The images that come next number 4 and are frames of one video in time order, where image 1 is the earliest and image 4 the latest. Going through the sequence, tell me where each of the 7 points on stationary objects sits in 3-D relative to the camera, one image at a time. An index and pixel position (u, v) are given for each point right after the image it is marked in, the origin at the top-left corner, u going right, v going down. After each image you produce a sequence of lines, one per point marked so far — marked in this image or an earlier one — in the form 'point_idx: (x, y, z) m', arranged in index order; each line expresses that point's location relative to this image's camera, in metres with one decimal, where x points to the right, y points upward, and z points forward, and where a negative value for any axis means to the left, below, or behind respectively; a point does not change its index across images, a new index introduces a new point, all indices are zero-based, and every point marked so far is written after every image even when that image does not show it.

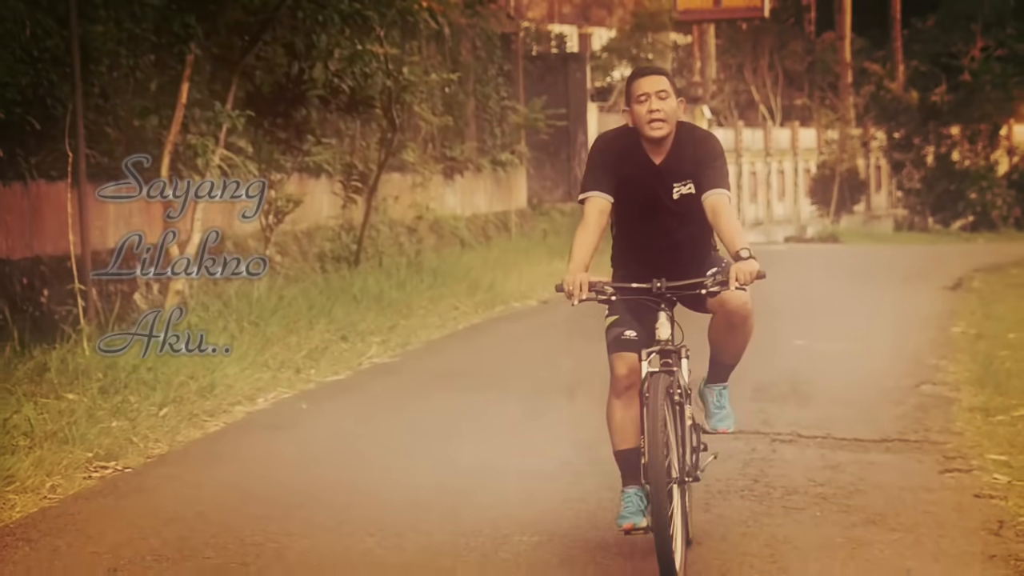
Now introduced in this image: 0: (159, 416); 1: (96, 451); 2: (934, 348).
0: (-1.4, -0.5, +8.2) m
1: (-1.5, -0.6, +7.3) m
2: (+2.5, -0.4, +12.1) m
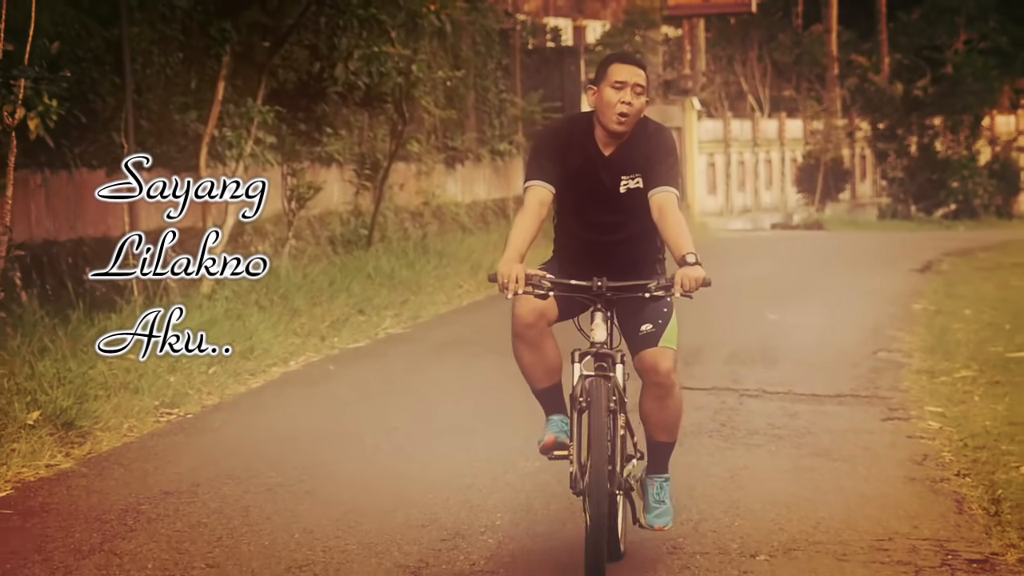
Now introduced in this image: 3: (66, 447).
0: (-1.4, -0.4, +9.5) m
1: (-1.5, -0.5, +8.6) m
2: (+2.5, -0.2, +13.3) m
3: (-1.6, -0.5, +7.3) m
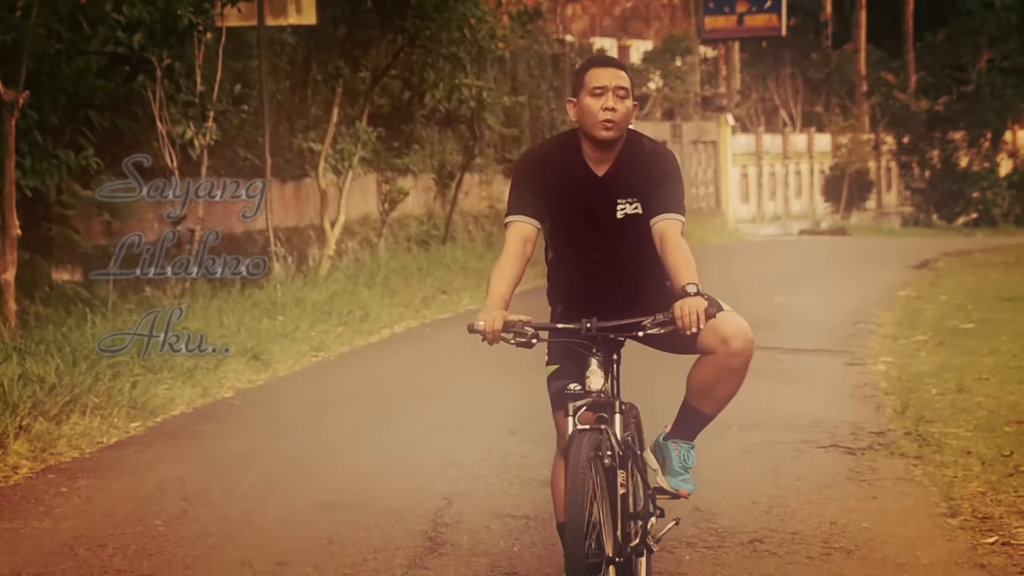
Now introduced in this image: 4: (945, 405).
0: (-1.1, -0.3, +12.6) m
1: (-1.1, -0.3, +11.6) m
2: (+2.9, -0.1, +16.3) m
3: (-1.3, -0.4, +10.3) m
4: (+2.1, -0.6, +9.8) m
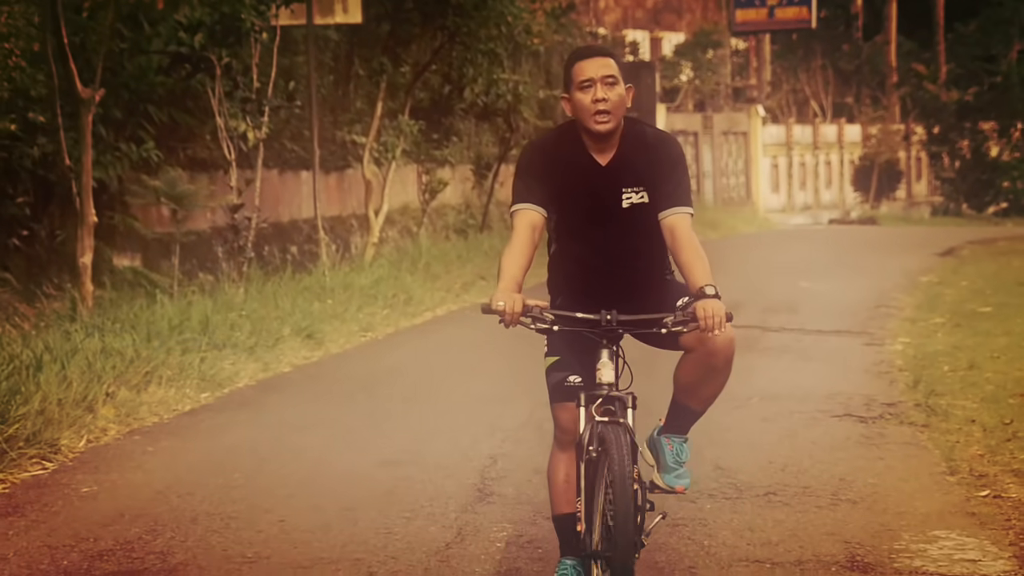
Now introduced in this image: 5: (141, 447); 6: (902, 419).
0: (-0.8, -0.2, +13.3) m
1: (-0.9, -0.2, +12.3) m
2: (+3.2, 0.0, +16.9) m
3: (-1.1, -0.3, +11.1) m
4: (+2.3, -0.5, +10.4) m
5: (-1.3, -0.6, +7.4) m
6: (+1.7, -0.6, +8.7) m
